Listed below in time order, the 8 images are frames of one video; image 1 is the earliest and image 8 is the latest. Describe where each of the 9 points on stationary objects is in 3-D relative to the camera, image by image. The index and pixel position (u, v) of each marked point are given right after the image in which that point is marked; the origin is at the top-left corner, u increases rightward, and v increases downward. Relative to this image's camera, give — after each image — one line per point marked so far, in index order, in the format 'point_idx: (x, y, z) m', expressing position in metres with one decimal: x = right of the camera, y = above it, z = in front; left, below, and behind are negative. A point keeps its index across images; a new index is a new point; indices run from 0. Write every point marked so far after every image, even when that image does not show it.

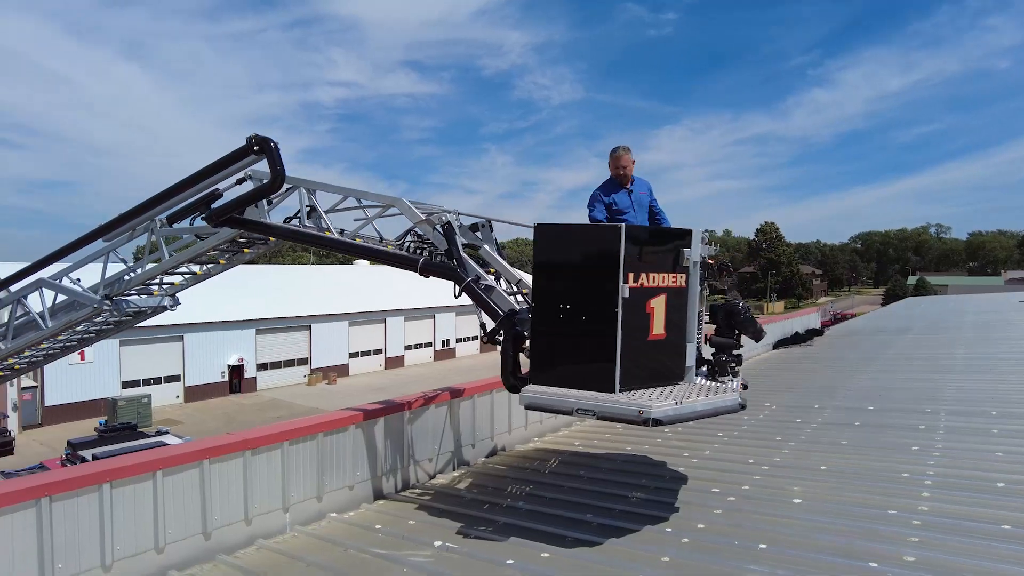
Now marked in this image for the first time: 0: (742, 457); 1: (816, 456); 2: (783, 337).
0: (+2.1, -1.6, +5.5) m
1: (+2.7, -1.5, +5.3) m
2: (+7.4, -1.3, +16.0) m
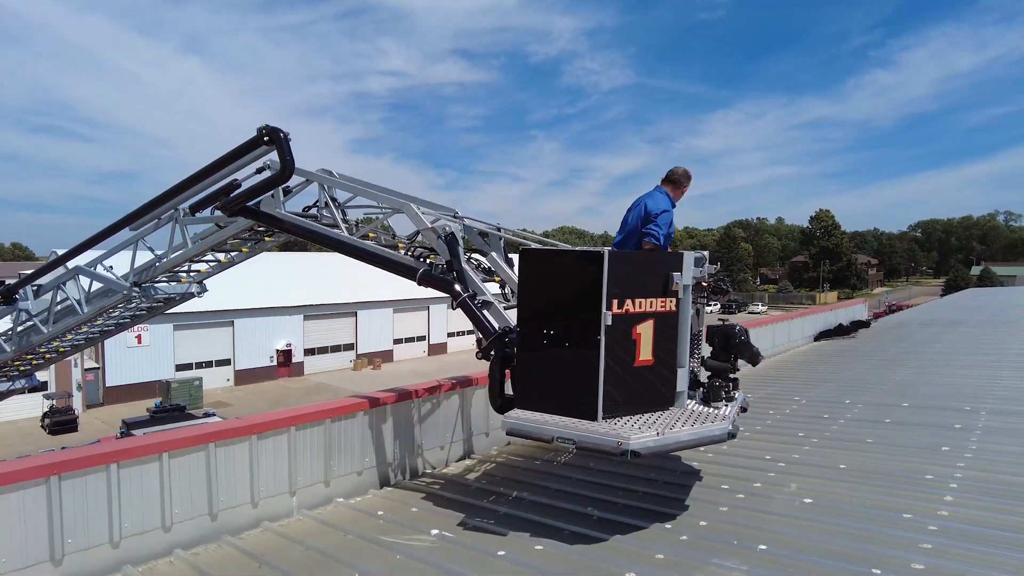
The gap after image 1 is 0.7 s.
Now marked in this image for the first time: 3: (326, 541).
0: (+2.2, -1.5, +5.3) m
1: (+2.8, -1.4, +5.1) m
2: (+8.3, -1.0, +15.4) m
3: (-1.2, -1.7, +3.9) m
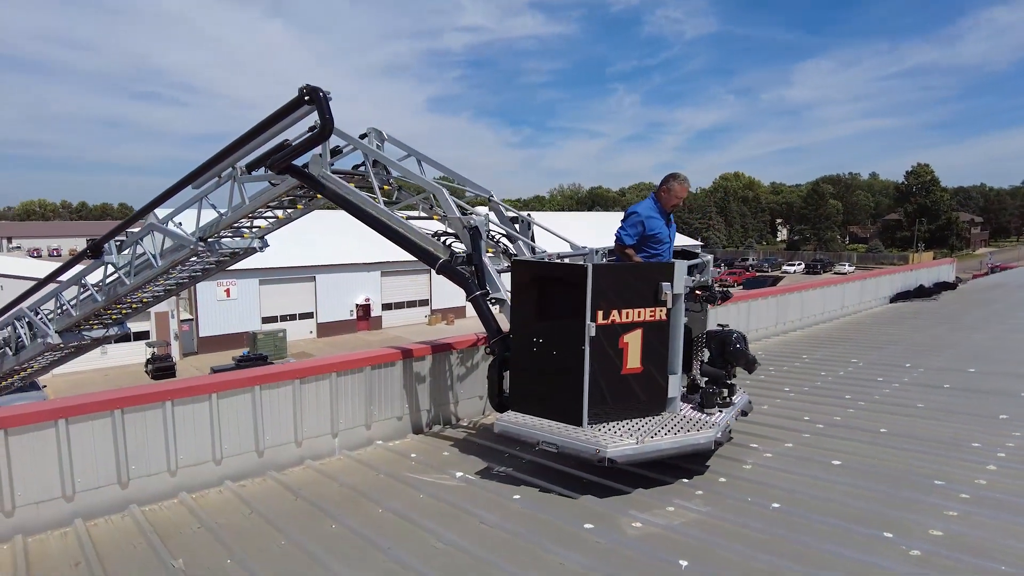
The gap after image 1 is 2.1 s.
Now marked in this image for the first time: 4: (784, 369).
0: (+2.5, -1.1, +5.1) m
1: (+3.1, -1.1, +4.8) m
2: (+9.7, 0.0, +14.4) m
3: (-1.1, -1.4, +4.2) m
4: (+3.3, -1.0, +7.0) m
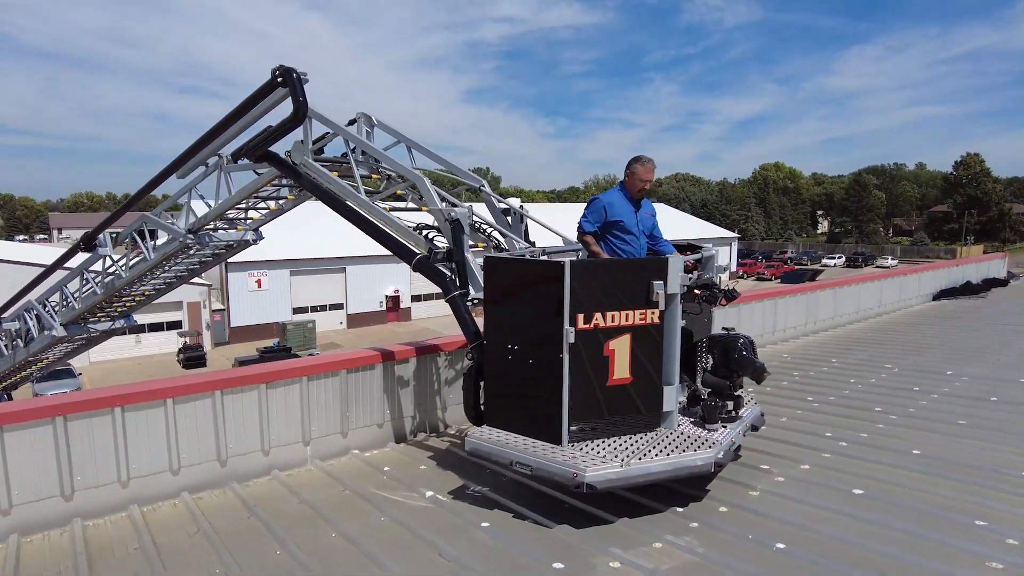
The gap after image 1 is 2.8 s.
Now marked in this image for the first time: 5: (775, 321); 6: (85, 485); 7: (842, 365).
0: (+2.4, -1.1, +4.6) m
1: (+2.9, -1.1, +4.3) m
2: (+10.1, +0.1, +13.5) m
3: (-1.2, -1.4, +3.8) m
4: (+3.3, -1.0, +6.4) m
5: (+3.9, -0.5, +8.6) m
6: (-2.6, -1.2, +3.6) m
7: (+3.9, -0.9, +6.9) m
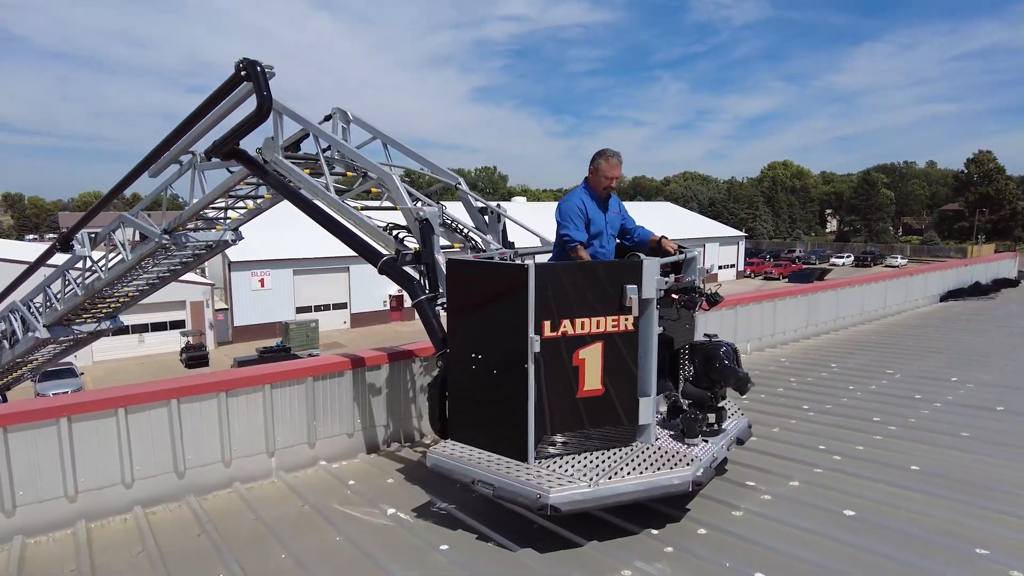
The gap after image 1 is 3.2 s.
0: (+2.2, -1.1, +4.3) m
1: (+2.8, -1.1, +4.0) m
2: (+10.0, 0.0, +13.1) m
3: (-1.4, -1.4, +3.6) m
4: (+3.1, -1.0, +6.2) m
5: (+3.7, -0.5, +8.3) m
6: (-2.8, -1.2, +3.4) m
7: (+3.7, -0.9, +6.6) m
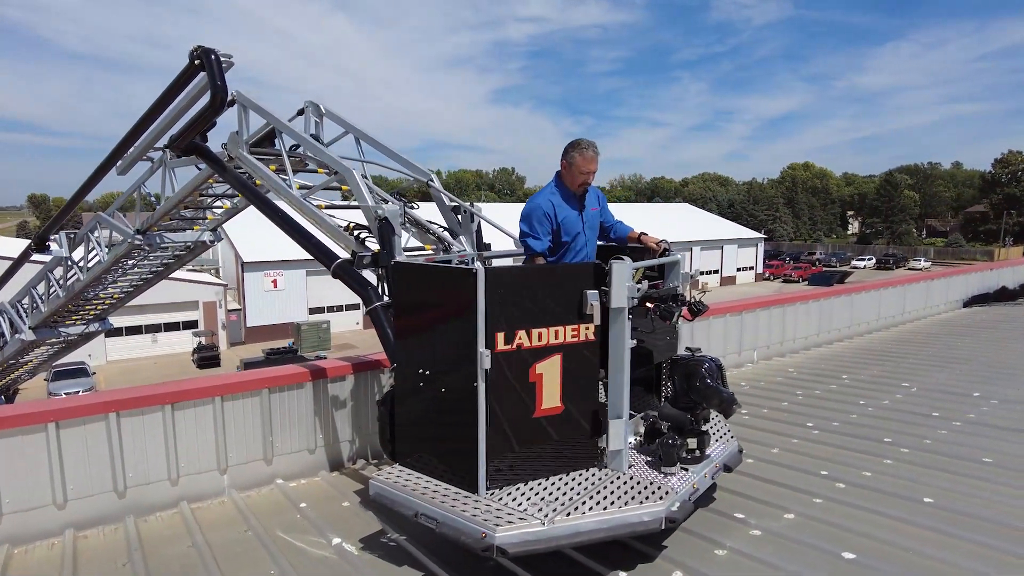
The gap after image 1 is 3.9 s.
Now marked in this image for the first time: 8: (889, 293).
0: (+2.0, -1.2, +3.9) m
1: (+2.5, -1.2, +3.6) m
2: (+10.1, -0.1, +12.5) m
3: (-1.6, -1.4, +3.3) m
4: (+3.0, -1.0, +5.7) m
5: (+3.6, -0.6, +7.8) m
6: (-3.0, -1.3, +3.1) m
7: (+3.6, -1.0, +6.1) m
8: (+6.2, -0.1, +9.6) m
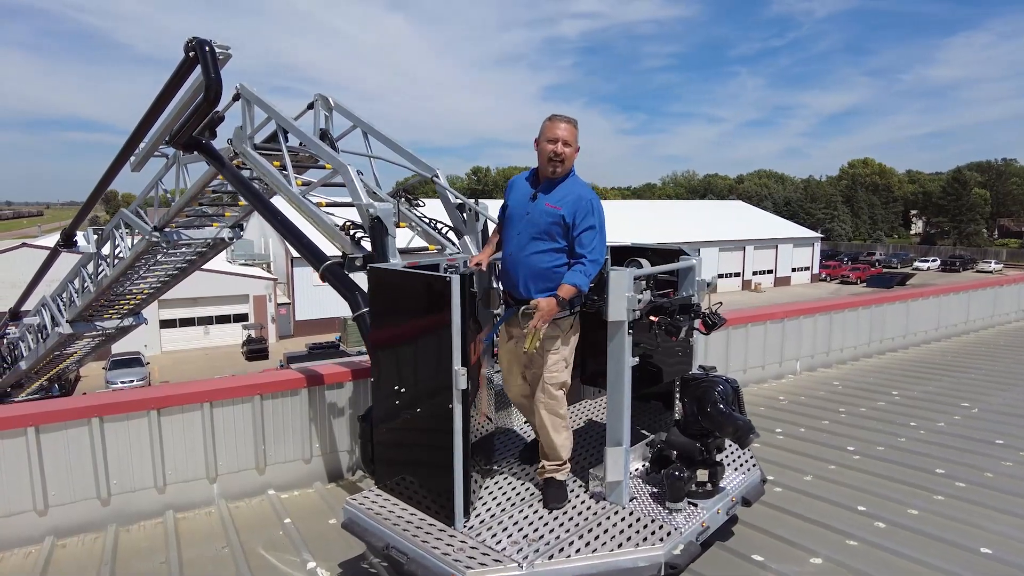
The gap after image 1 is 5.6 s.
0: (+2.0, -1.2, +3.5) m
1: (+2.5, -1.2, +3.1) m
2: (+10.7, -0.2, +11.4) m
3: (-1.7, -1.4, +3.1) m
4: (+3.1, -1.1, +5.2) m
5: (+3.9, -0.6, +7.2) m
6: (-3.1, -1.3, +3.1) m
7: (+3.7, -1.1, +5.6) m
8: (+6.6, -0.2, +8.8) m
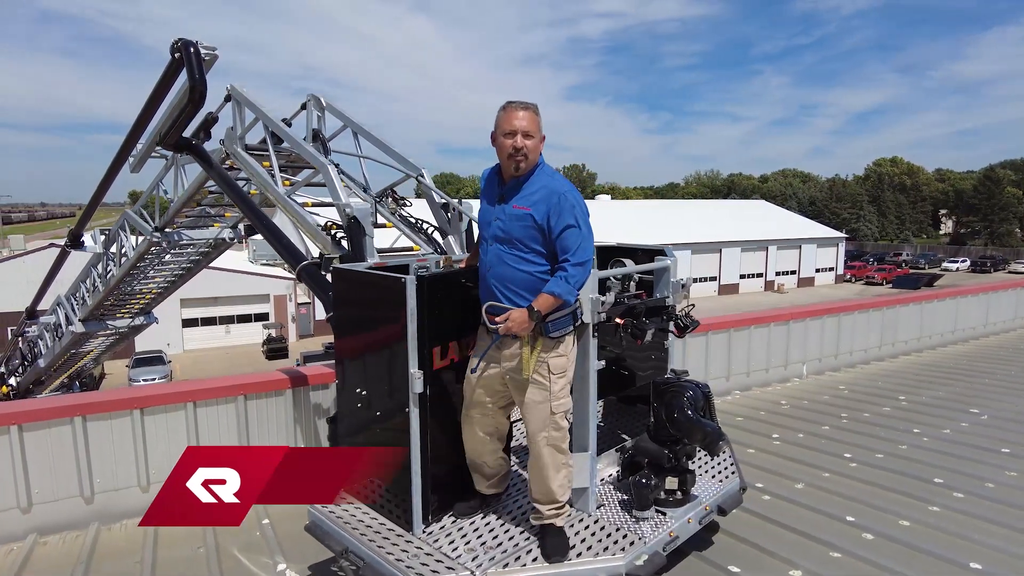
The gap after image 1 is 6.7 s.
0: (+1.9, -1.3, +3.4) m
1: (+2.4, -1.3, +3.0) m
2: (+10.8, -0.2, +11.0) m
3: (-1.8, -1.4, +3.1) m
4: (+3.0, -1.1, +5.0) m
5: (+3.9, -0.6, +7.1) m
6: (-3.2, -1.3, +3.1) m
7: (+3.7, -1.1, +5.4) m
8: (+6.6, -0.2, +8.5) m
